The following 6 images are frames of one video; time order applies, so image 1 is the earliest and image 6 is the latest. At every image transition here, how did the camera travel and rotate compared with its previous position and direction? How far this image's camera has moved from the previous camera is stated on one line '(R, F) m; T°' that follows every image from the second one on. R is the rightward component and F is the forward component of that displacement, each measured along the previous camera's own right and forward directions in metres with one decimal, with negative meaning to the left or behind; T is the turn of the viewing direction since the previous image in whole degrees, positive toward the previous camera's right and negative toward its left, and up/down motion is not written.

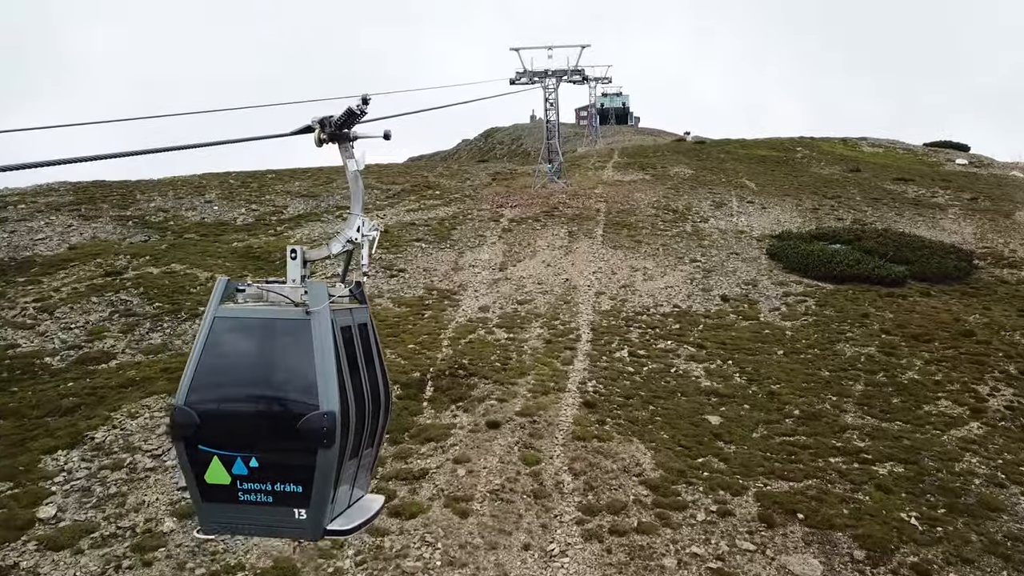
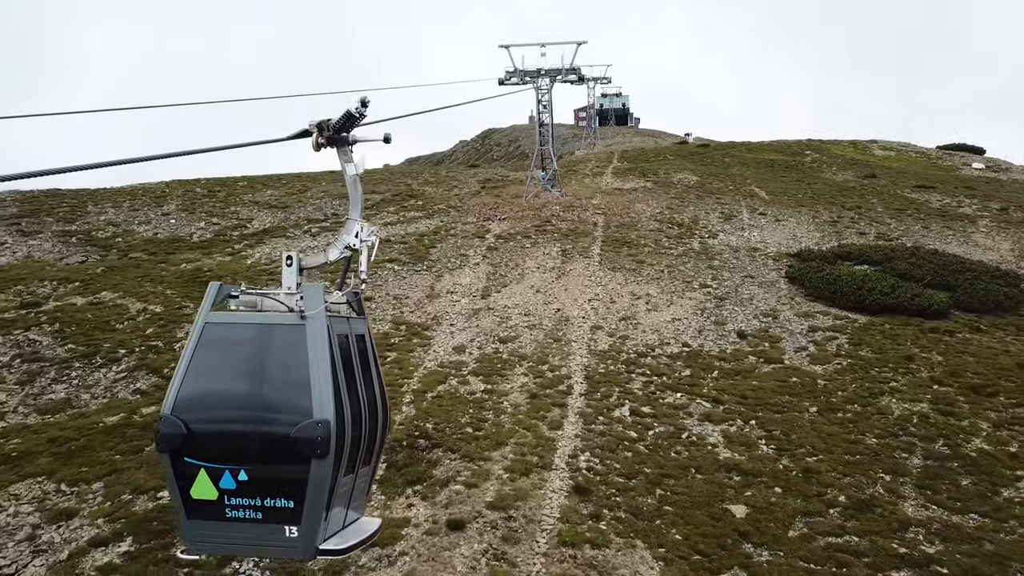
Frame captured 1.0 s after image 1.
(+0.5, +3.5) m; 0°
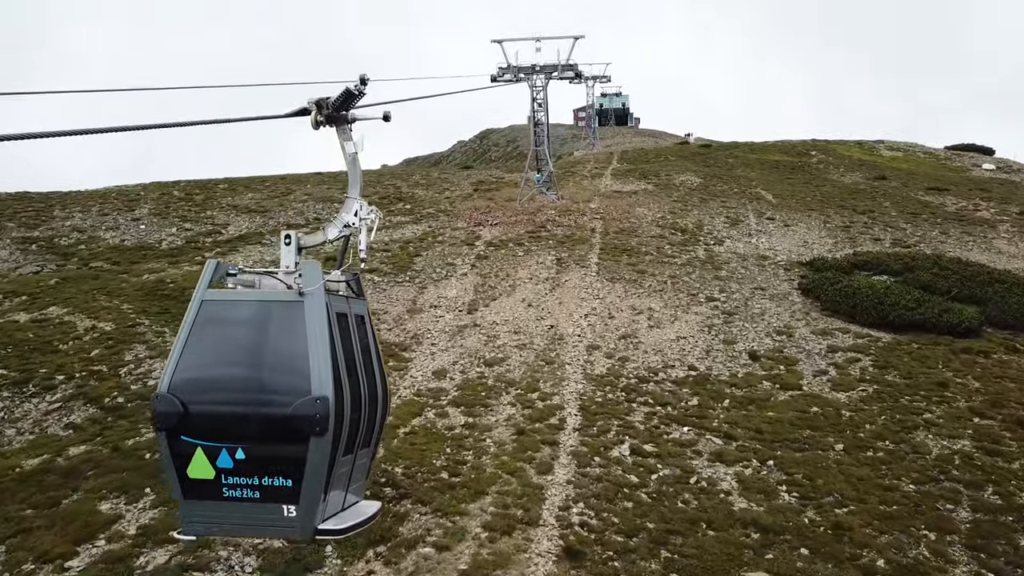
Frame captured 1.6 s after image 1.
(+0.3, +2.0) m; 0°
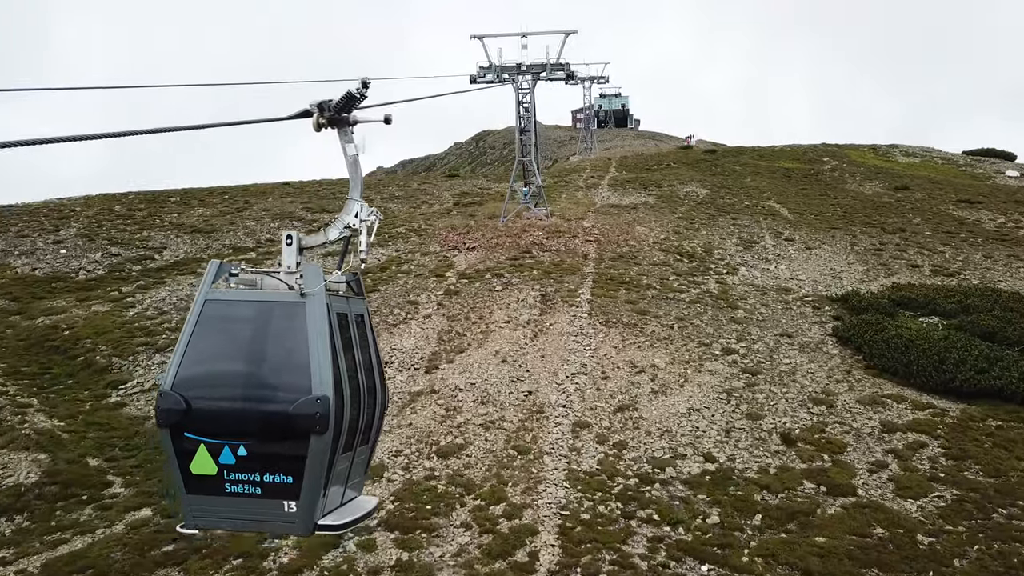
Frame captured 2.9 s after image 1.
(+0.8, +4.3) m; 0°
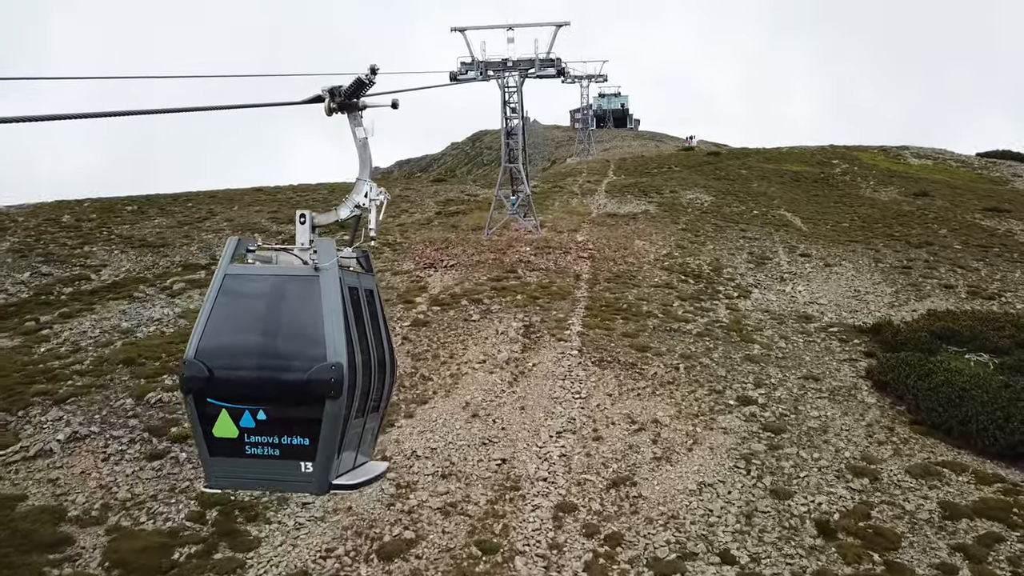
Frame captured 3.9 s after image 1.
(+0.6, +3.0) m; 0°
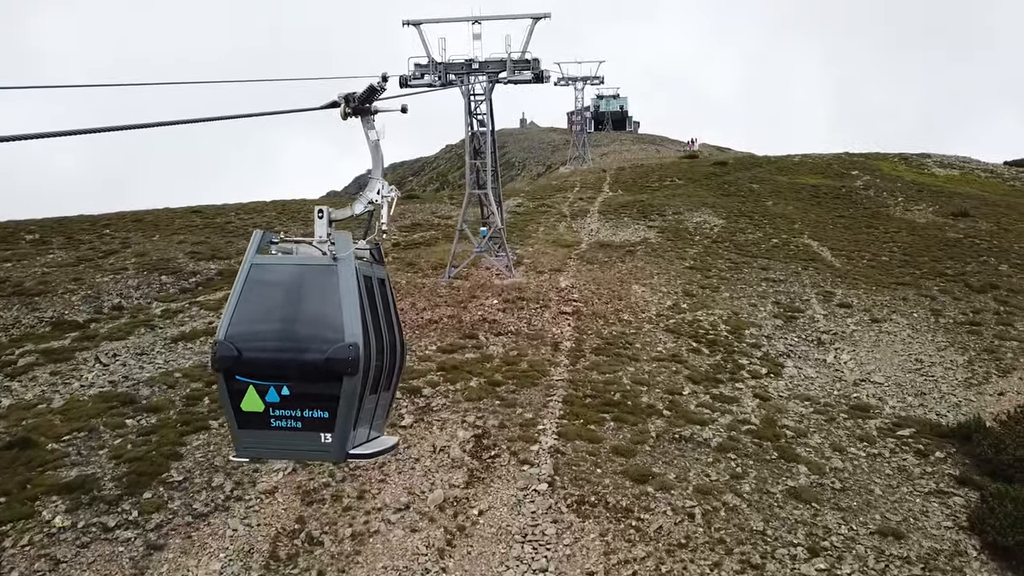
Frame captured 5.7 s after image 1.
(+1.0, +5.4) m; 0°
